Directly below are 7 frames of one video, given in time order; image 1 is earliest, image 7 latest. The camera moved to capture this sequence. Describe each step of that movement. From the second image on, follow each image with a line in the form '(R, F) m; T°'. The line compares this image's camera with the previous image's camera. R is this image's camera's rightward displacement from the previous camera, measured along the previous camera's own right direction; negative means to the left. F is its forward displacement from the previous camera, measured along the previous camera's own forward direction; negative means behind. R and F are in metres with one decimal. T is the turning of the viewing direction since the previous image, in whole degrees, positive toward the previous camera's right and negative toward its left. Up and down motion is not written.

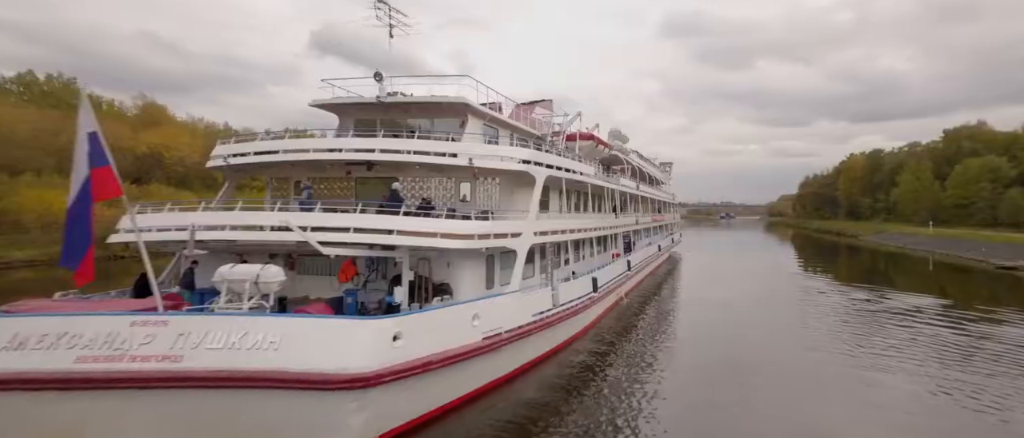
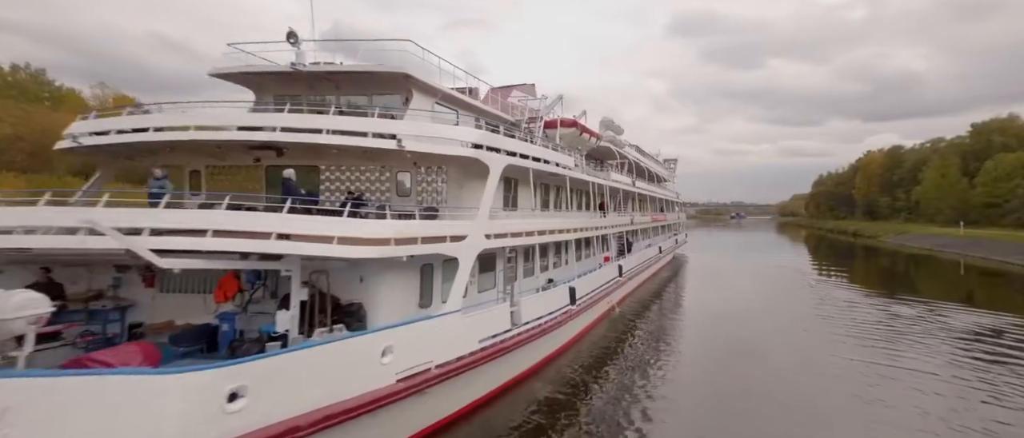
(+1.2, +2.1) m; -1°
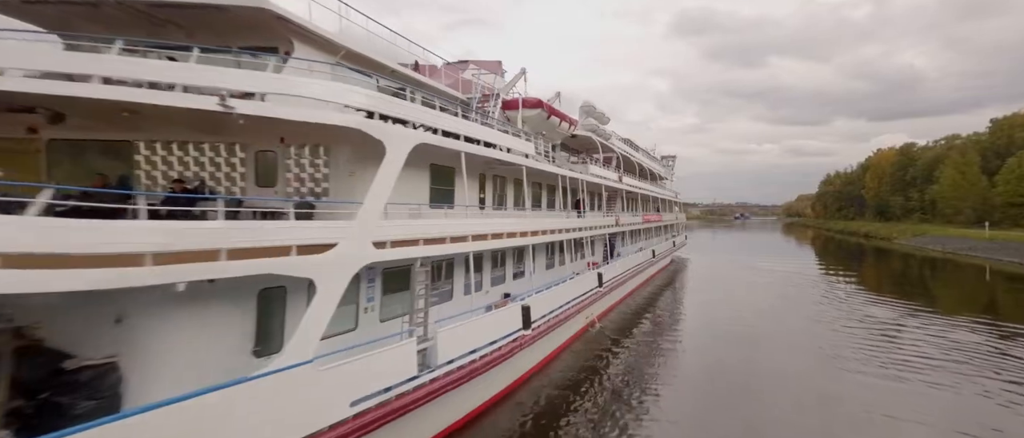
(+1.5, +2.6) m; 0°
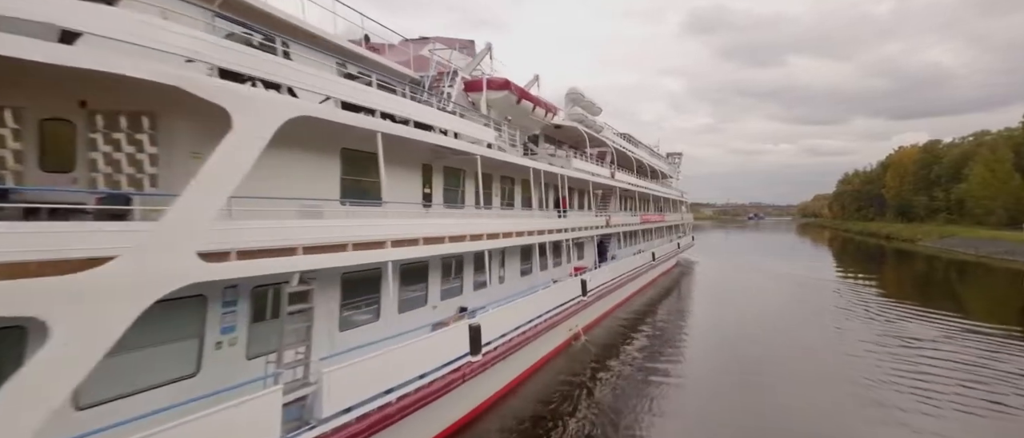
(+1.2, +1.9) m; -1°
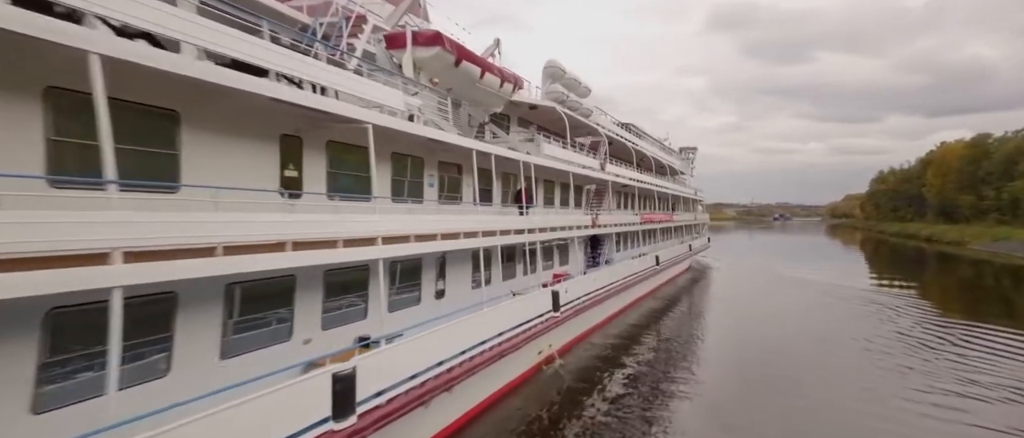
(+1.8, +2.8) m; -3°
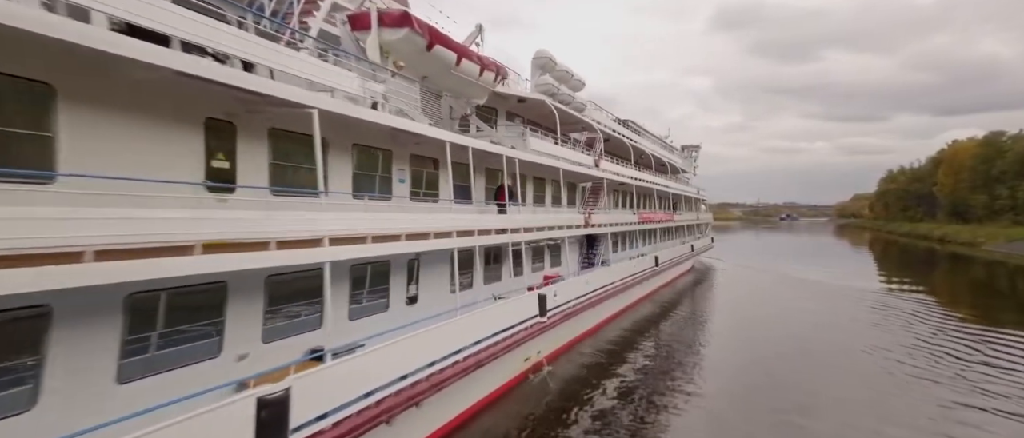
(+0.6, +0.8) m; -1°
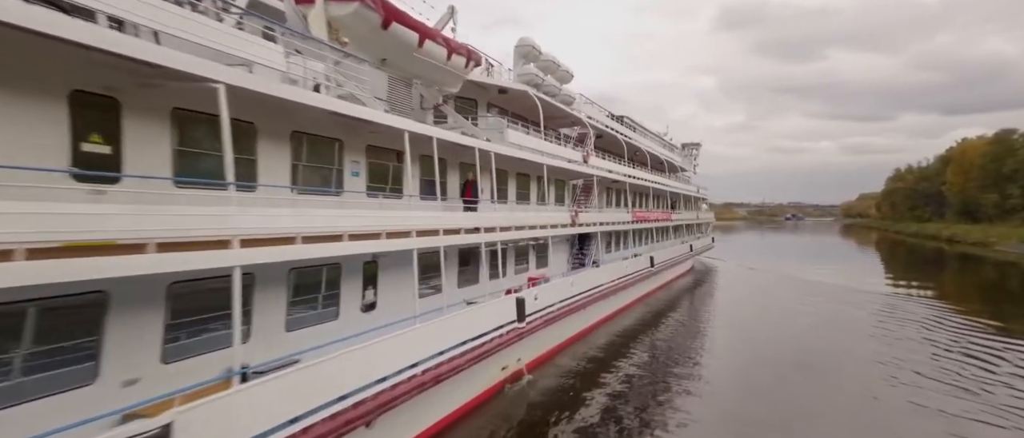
(+0.7, +0.9) m; 0°
